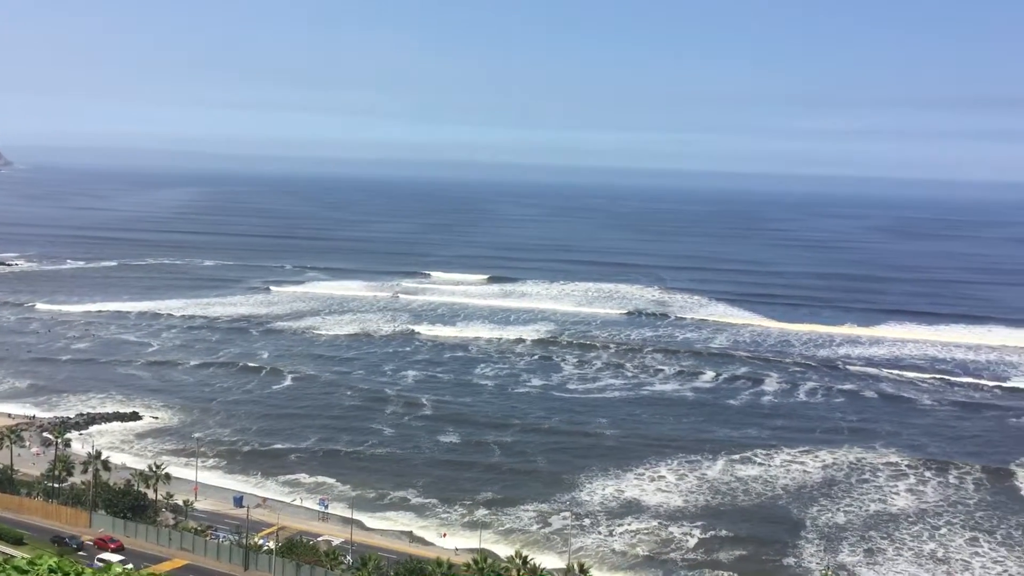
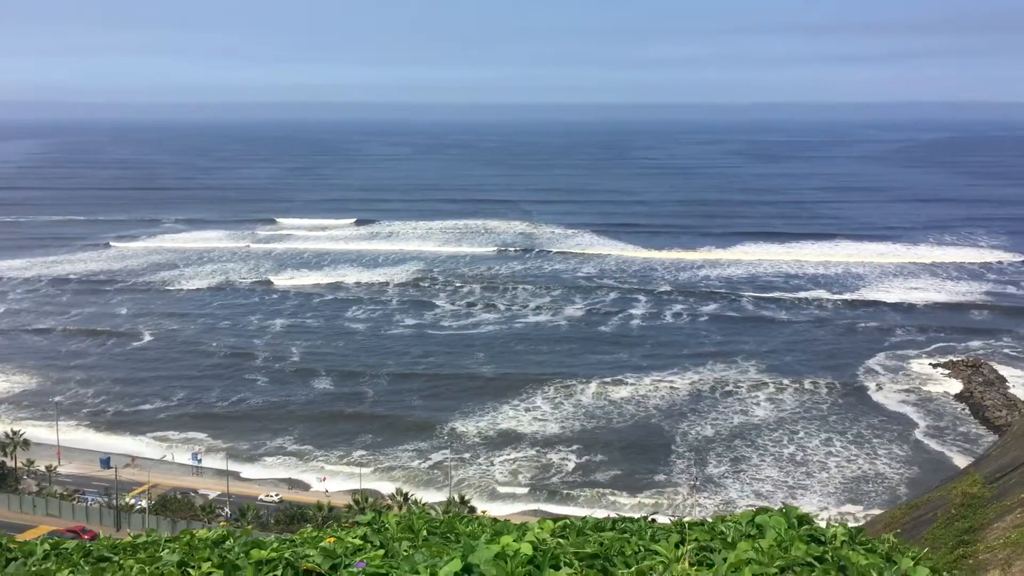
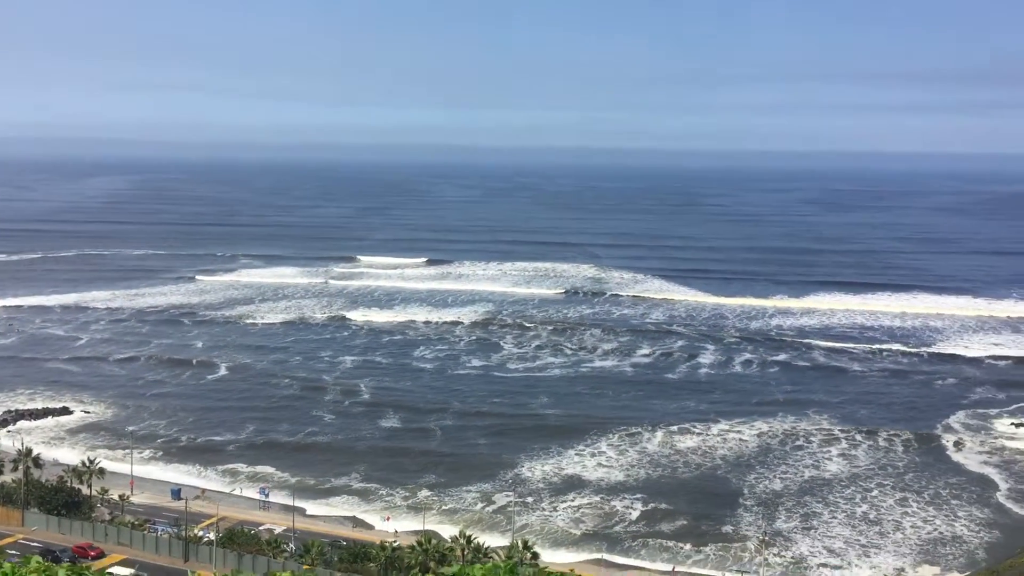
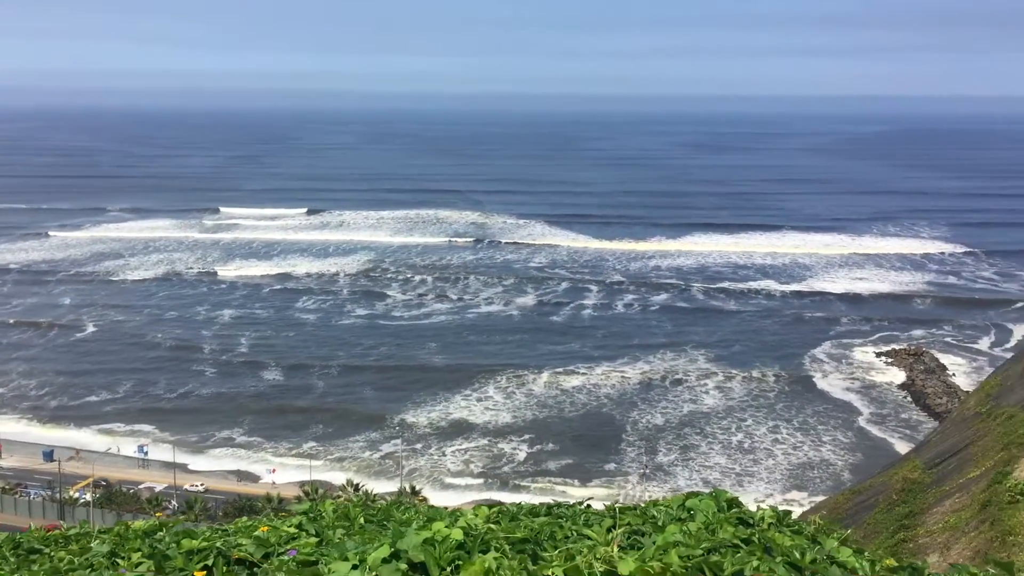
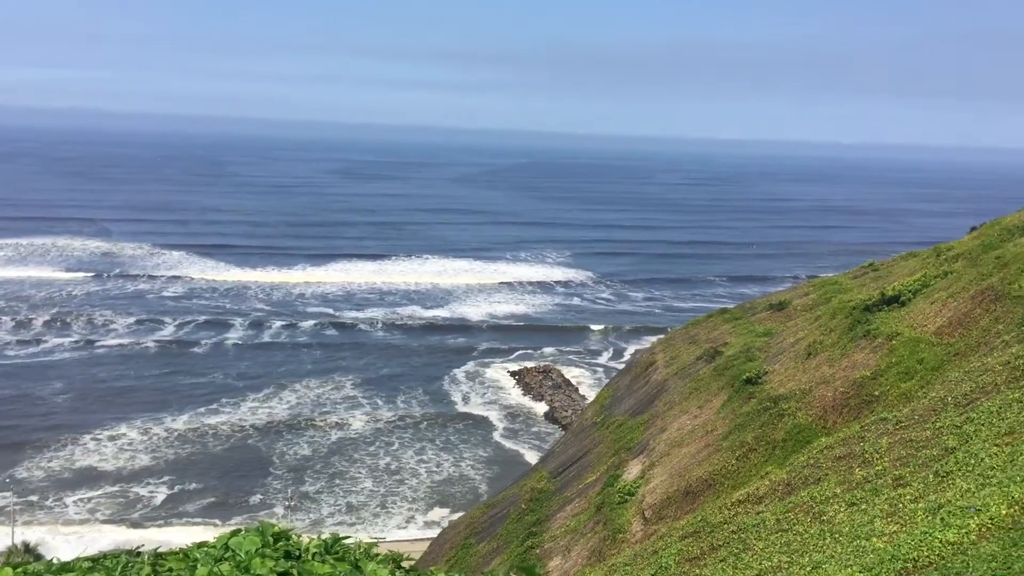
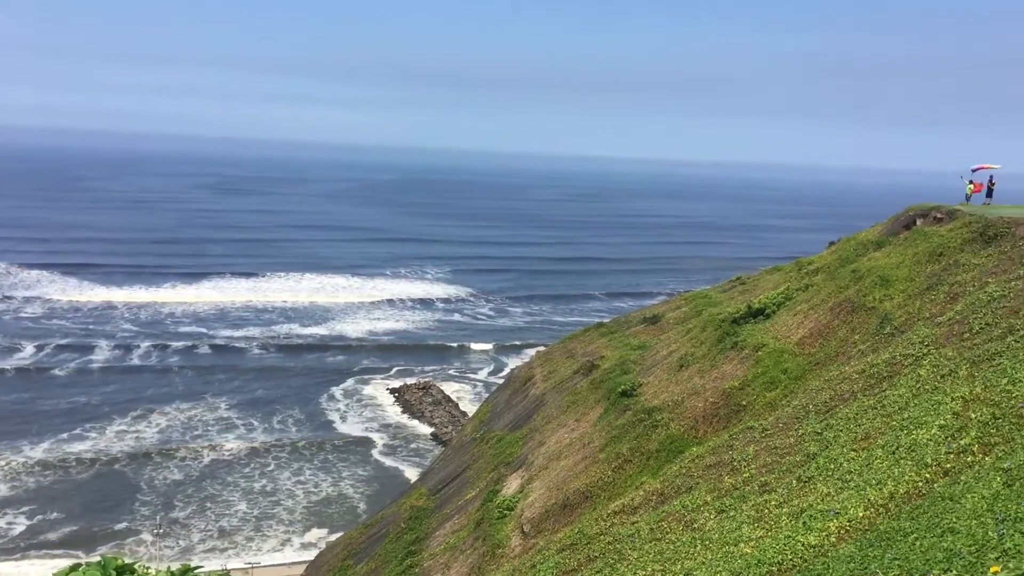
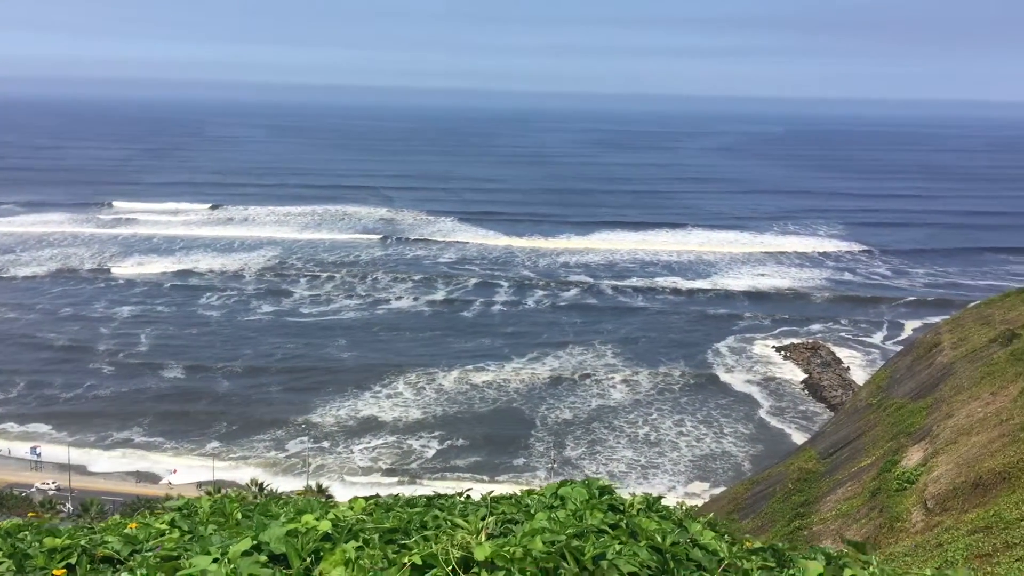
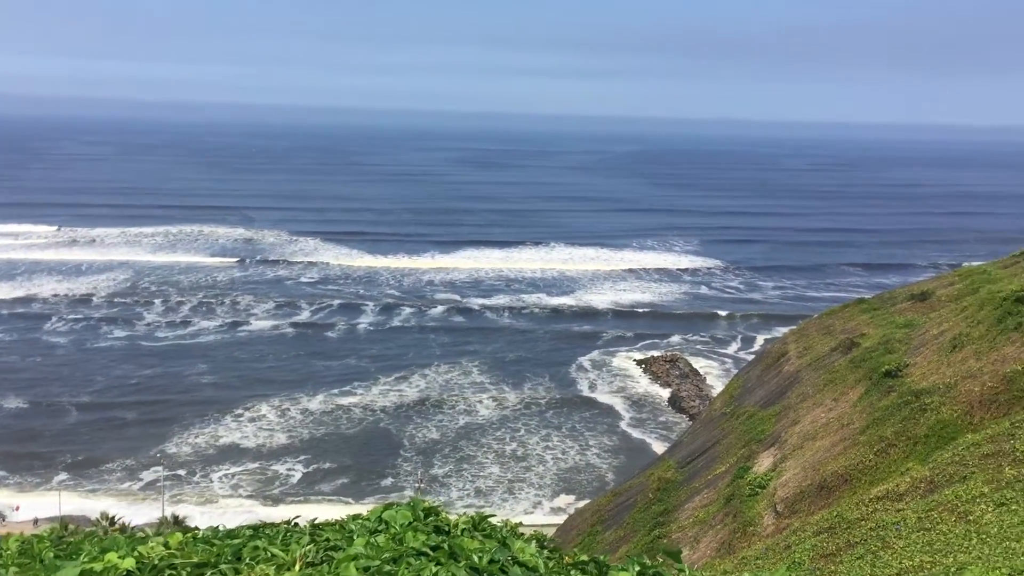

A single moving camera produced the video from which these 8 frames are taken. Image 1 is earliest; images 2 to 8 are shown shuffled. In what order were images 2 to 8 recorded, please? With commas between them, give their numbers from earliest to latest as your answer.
3, 2, 4, 7, 8, 5, 6
